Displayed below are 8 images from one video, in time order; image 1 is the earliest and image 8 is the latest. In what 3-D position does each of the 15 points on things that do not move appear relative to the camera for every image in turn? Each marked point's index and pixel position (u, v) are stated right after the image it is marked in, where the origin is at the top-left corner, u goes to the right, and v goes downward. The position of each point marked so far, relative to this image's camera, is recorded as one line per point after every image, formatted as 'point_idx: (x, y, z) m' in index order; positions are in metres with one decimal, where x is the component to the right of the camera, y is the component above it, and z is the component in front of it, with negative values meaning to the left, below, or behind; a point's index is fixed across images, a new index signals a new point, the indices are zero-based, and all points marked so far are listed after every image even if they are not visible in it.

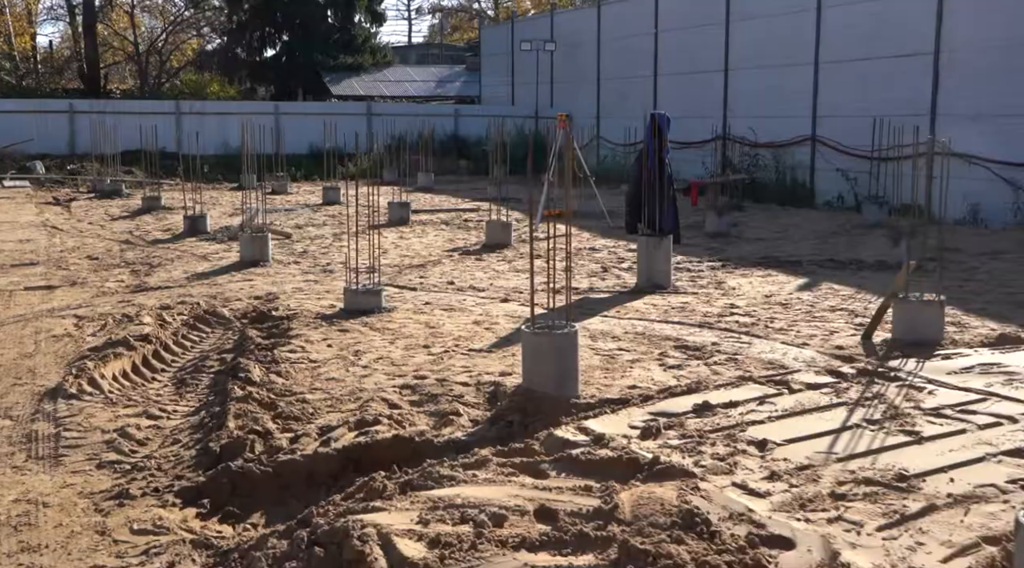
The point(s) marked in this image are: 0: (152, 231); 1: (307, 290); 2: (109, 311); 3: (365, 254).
0: (-5.7, +0.8, +17.8) m
1: (-2.2, -0.1, +11.9) m
2: (-3.9, -0.3, +10.8) m
3: (-1.8, +0.3, +14.3) m
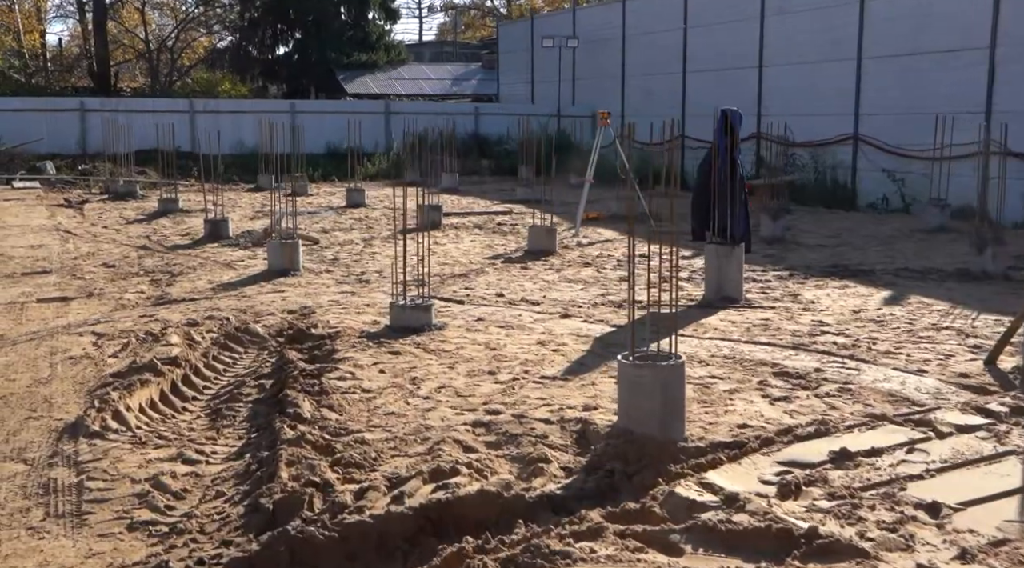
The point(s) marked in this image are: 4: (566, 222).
0: (-5.1, +0.7, +16.8) m
1: (-1.6, -0.2, +10.9) m
2: (-3.3, -0.4, +9.8) m
3: (-1.3, +0.2, +13.3) m
4: (+0.9, +1.0, +18.6) m
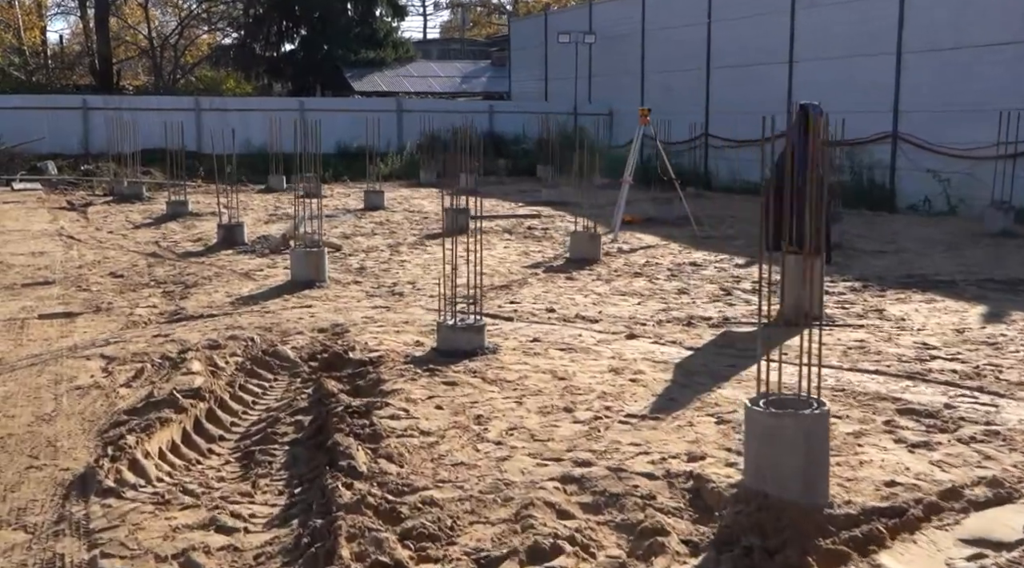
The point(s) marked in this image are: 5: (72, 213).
0: (-4.6, +0.6, +15.7) m
1: (-1.1, -0.3, +9.8) m
2: (-2.9, -0.5, +8.8) m
3: (-0.8, +0.1, +12.2) m
4: (+1.4, +0.9, +17.5) m
5: (-7.7, +1.3, +19.6) m
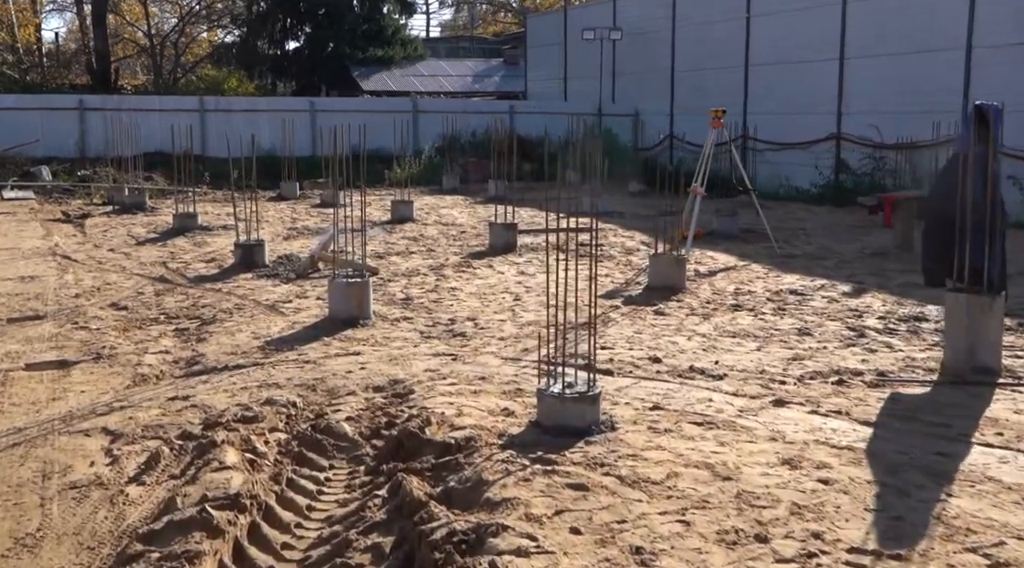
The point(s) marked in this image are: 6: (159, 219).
0: (-3.9, +0.3, +13.8) m
1: (-0.4, -0.7, +7.9) m
2: (-2.2, -0.9, +6.8) m
3: (-0.1, -0.3, +10.3) m
4: (+2.1, +0.5, +15.6) m
5: (-7.0, +0.9, +17.7) m
6: (-5.8, +1.1, +18.3) m
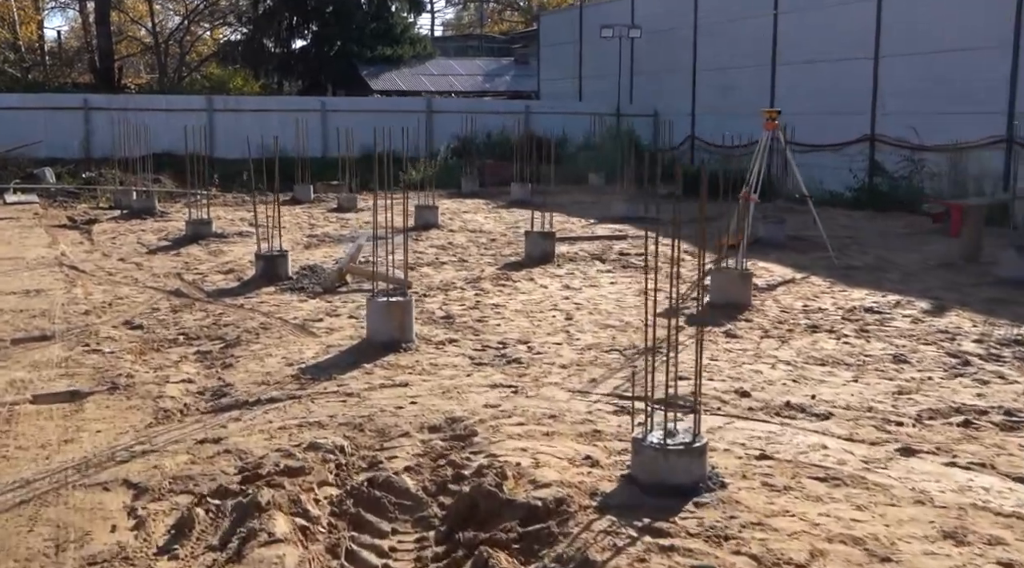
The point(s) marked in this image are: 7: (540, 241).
0: (-3.5, +0.1, +12.9) m
1: (0.0, -0.8, +7.0) m
2: (-1.7, -1.0, +5.9) m
3: (+0.4, -0.4, +9.4) m
4: (+2.6, +0.4, +14.7) m
5: (-6.6, +0.8, +16.8) m
6: (-5.3, +0.9, +17.4) m
7: (+0.3, +0.6, +13.8) m
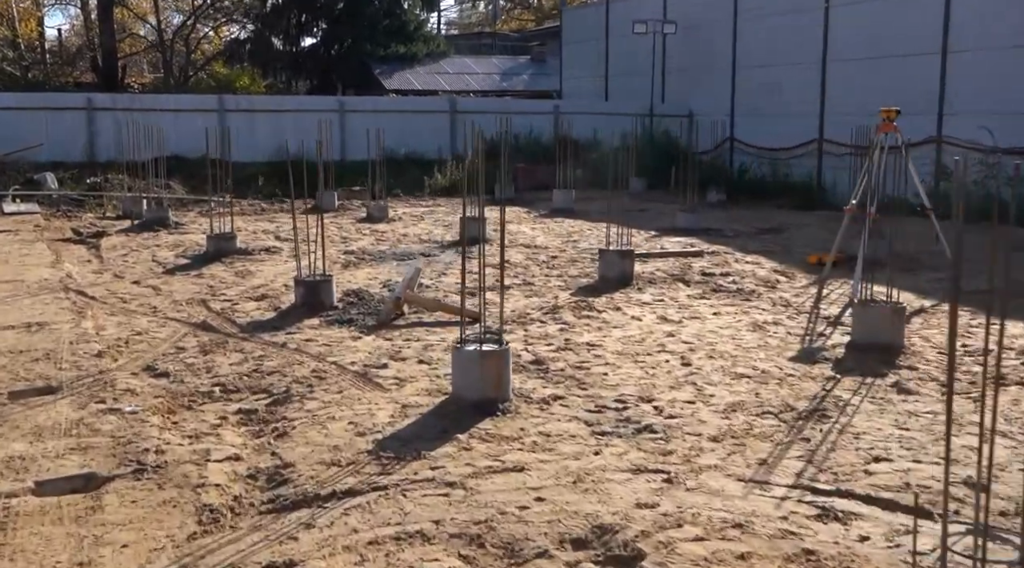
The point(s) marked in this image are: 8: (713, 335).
0: (-2.7, -0.2, +11.1) m
1: (+0.8, -1.1, +5.2) m
2: (-0.9, -1.3, +4.1) m
3: (+1.2, -0.7, +7.6) m
4: (+3.4, +0.1, +12.9) m
5: (-5.8, +0.5, +15.0) m
6: (-4.5, +0.6, +15.6) m
7: (+1.0, +0.3, +12.0) m
8: (+1.7, -0.4, +9.3) m
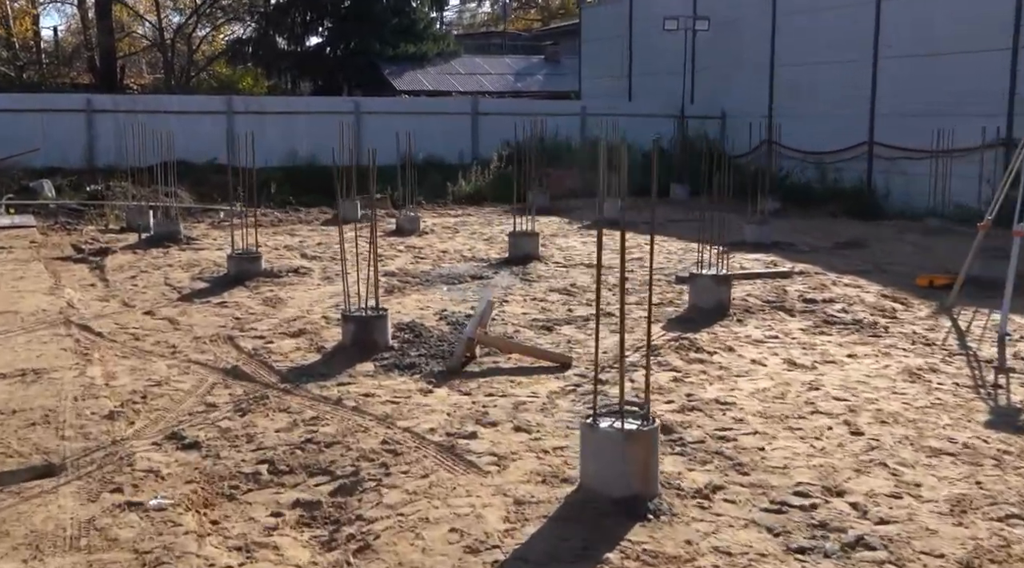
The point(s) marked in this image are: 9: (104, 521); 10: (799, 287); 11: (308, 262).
0: (-2.0, -0.5, +9.3) m
1: (+1.6, -1.4, +3.4) m
2: (-0.2, -1.6, +2.4) m
3: (+1.9, -1.0, +5.8) m
4: (+4.1, -0.2, +11.1) m
5: (-5.1, +0.2, +13.2) m
6: (-3.8, +0.3, +13.8) m
7: (+1.8, 0.0, +10.3) m
8: (+2.4, -0.7, +7.5) m
9: (-2.0, -1.2, +5.5) m
10: (+3.1, 0.0, +11.9) m
11: (-2.5, +0.3, +13.7) m
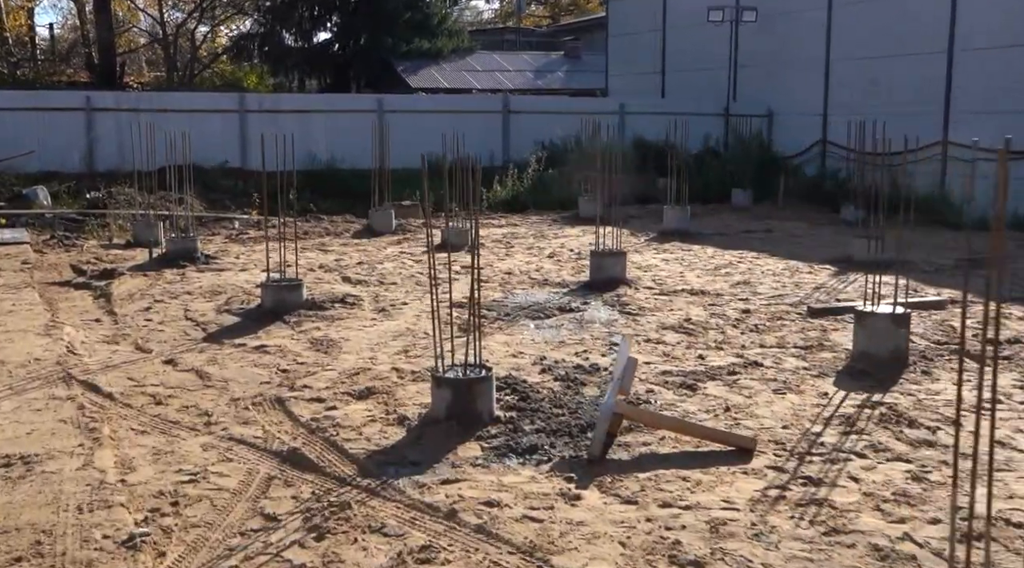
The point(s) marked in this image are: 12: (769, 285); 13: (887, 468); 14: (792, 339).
0: (-1.1, -0.8, +7.1) m
1: (+2.5, -1.7, +1.2) m
2: (+0.7, -1.9, +0.1) m
3: (+2.8, -1.3, +3.6) m
4: (+5.0, -0.5, +8.9) m
5: (-4.2, -0.1, +11.0) m
6: (-2.9, 0.0, +11.6) m
7: (+2.6, -0.3, +8.0) m
8: (+3.3, -1.0, +5.3) m
9: (-1.1, -1.5, +3.3) m
10: (+4.0, -0.3, +9.7) m
11: (-1.6, 0.0, +11.5) m
12: (+2.7, +0.1, +11.6) m
13: (+2.0, -1.0, +5.7) m
14: (+2.3, -0.4, +9.1) m
